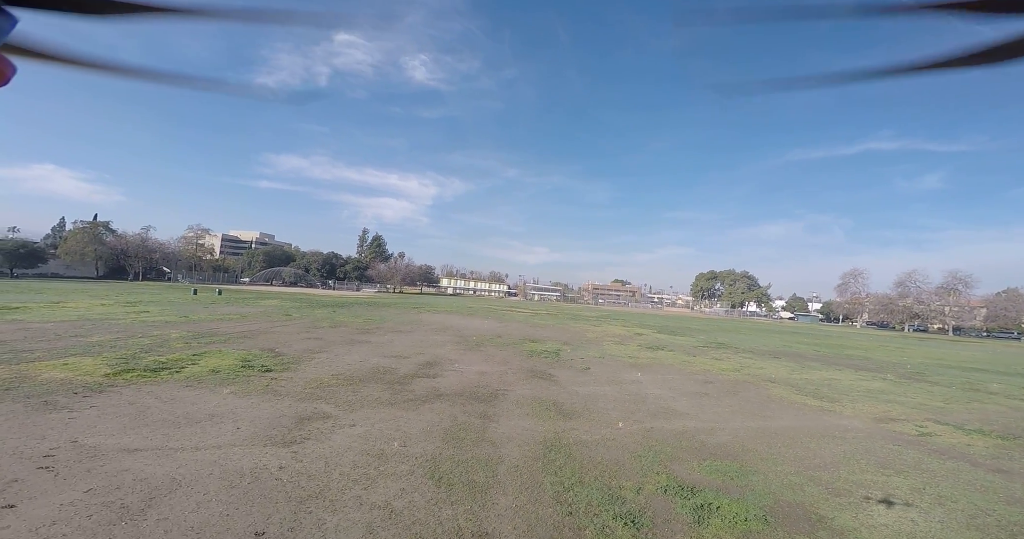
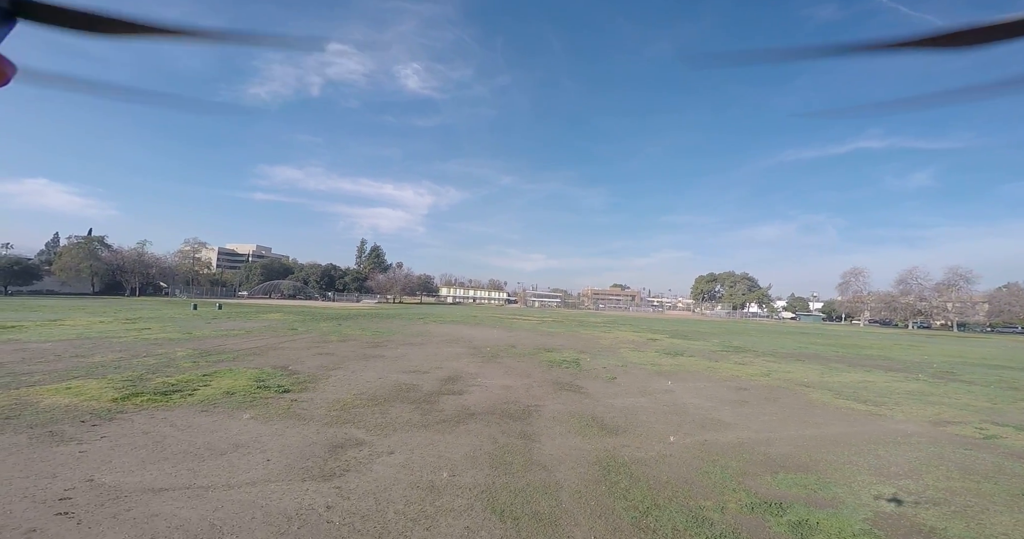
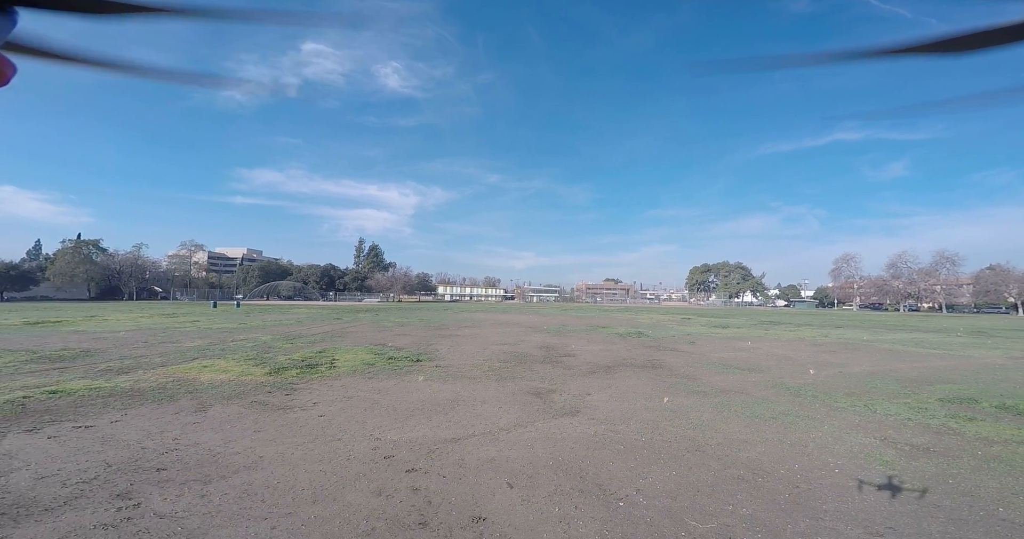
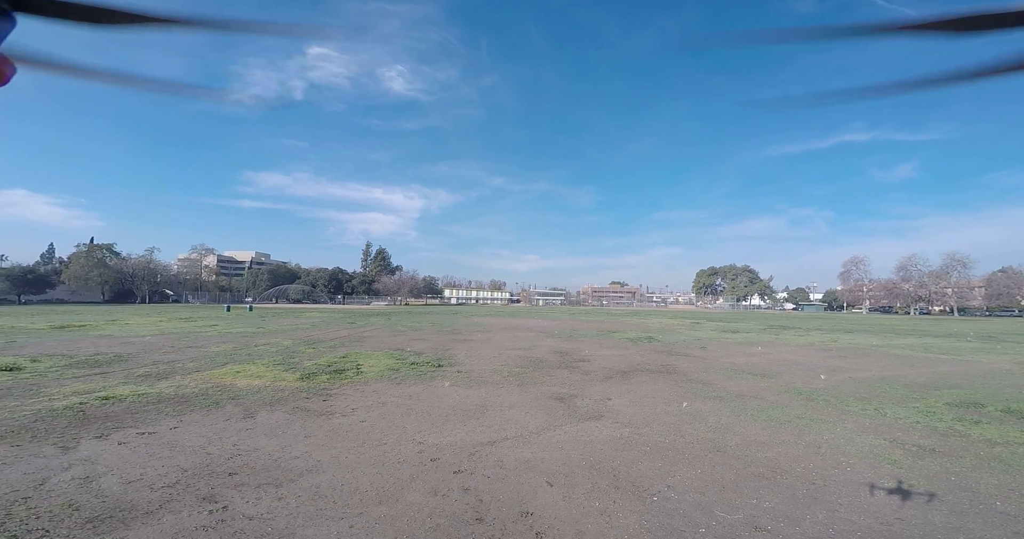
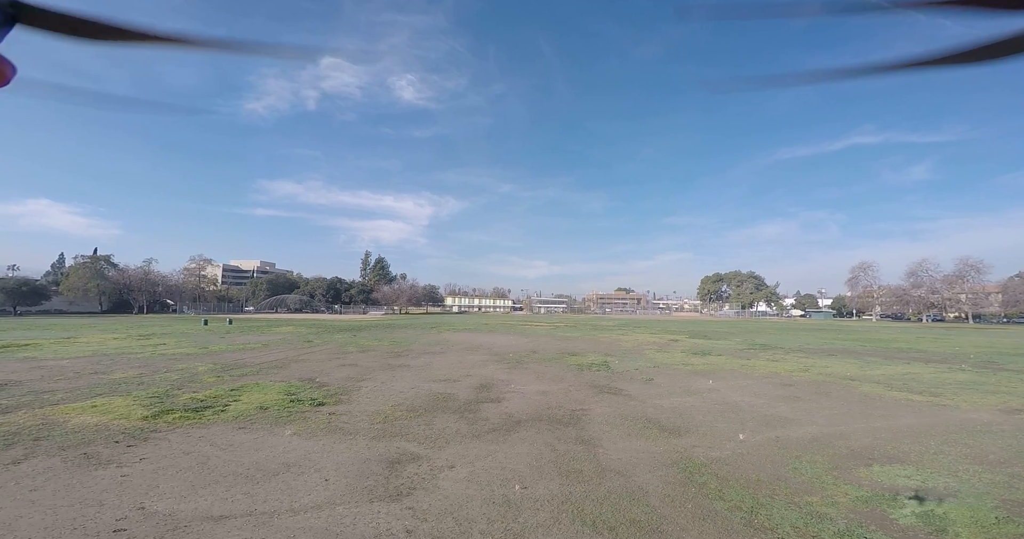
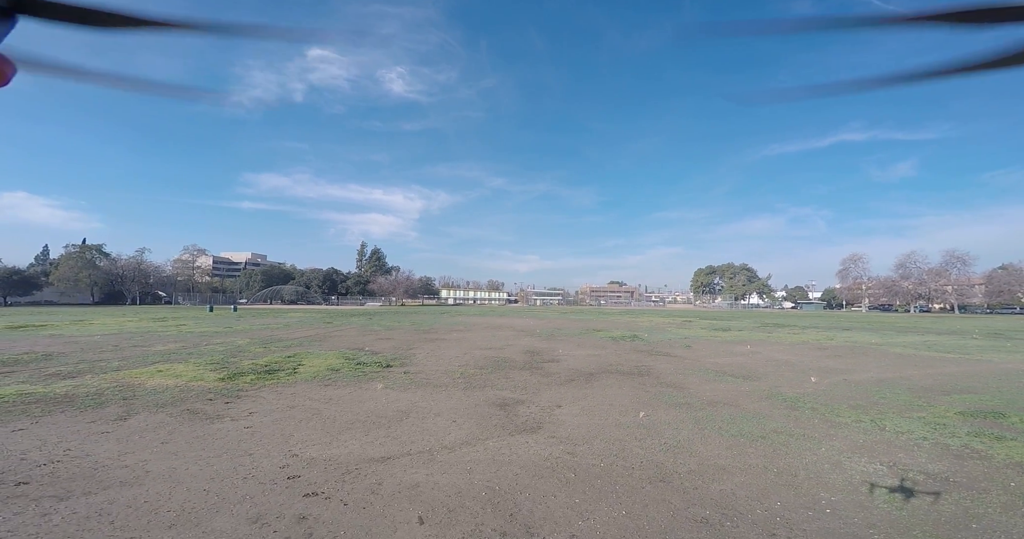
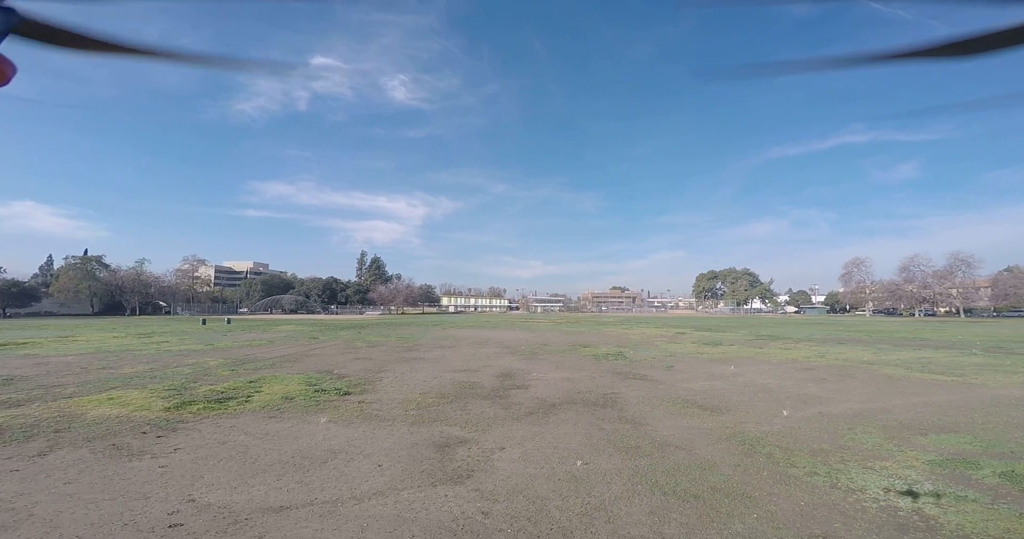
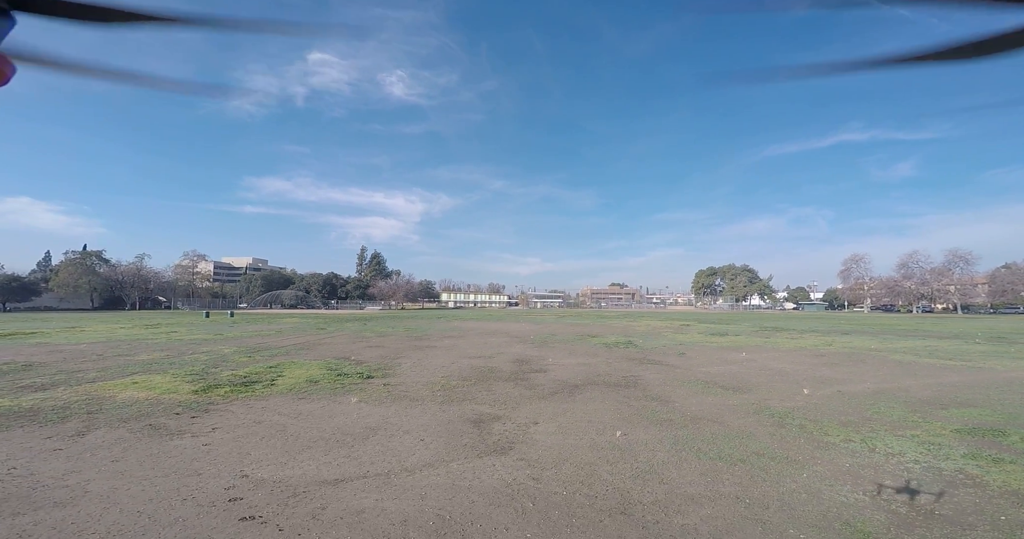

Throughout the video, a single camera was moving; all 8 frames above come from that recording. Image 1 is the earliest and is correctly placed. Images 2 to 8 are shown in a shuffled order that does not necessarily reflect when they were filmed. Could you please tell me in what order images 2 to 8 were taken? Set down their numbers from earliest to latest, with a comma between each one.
2, 5, 7, 8, 6, 3, 4
